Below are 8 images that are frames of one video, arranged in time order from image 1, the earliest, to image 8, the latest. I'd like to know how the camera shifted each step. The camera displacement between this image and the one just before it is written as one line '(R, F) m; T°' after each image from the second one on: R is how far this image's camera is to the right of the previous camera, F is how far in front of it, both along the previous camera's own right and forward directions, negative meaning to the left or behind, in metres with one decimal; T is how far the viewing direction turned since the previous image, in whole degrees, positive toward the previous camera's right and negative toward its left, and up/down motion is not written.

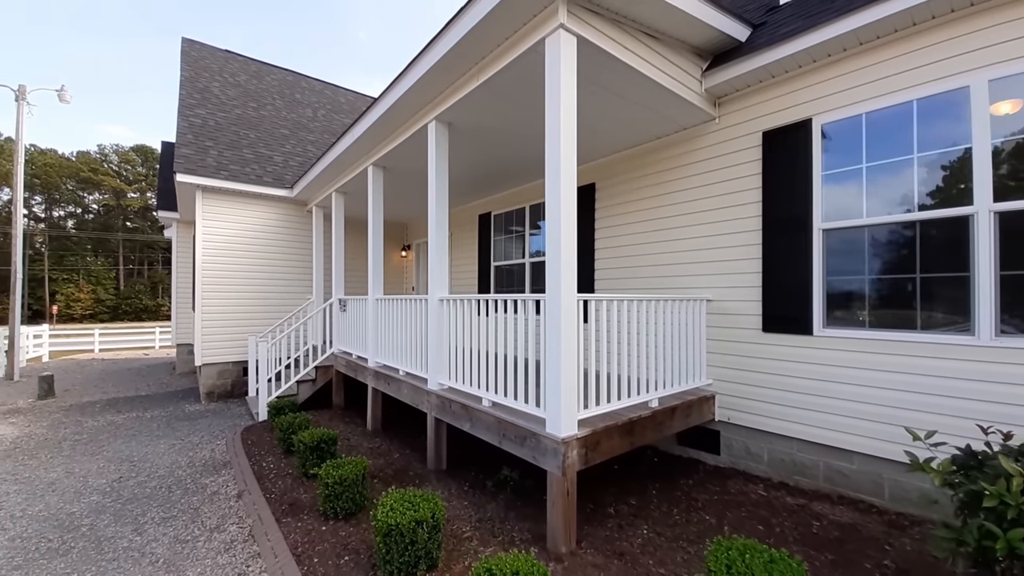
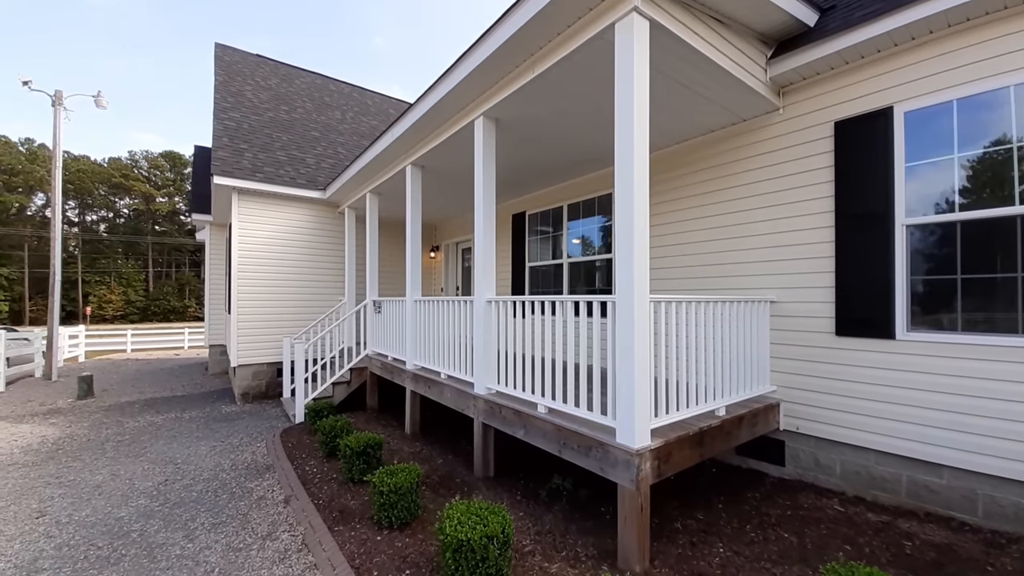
(-0.3, +0.1) m; -2°
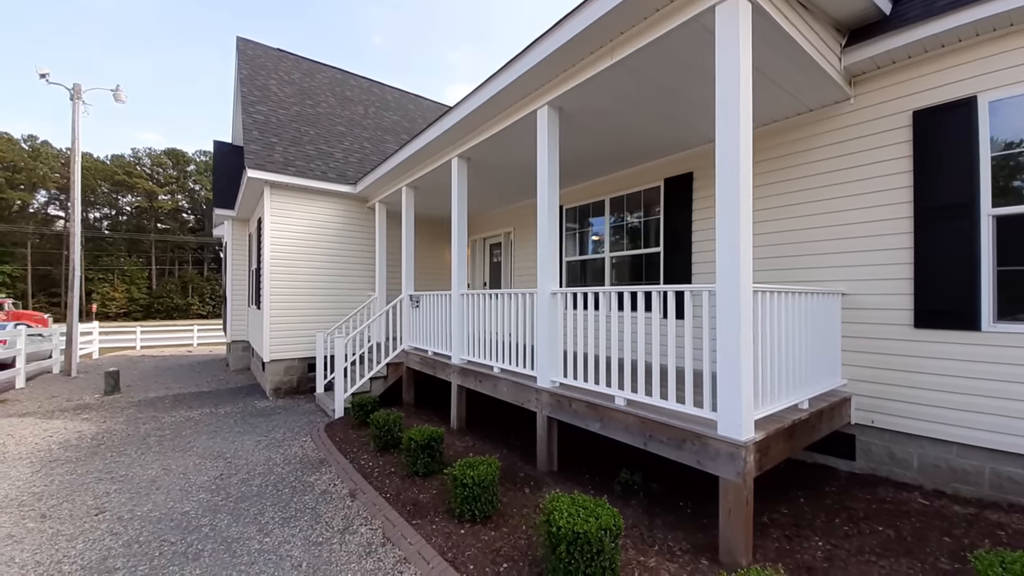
(-0.6, +0.1) m; 0°
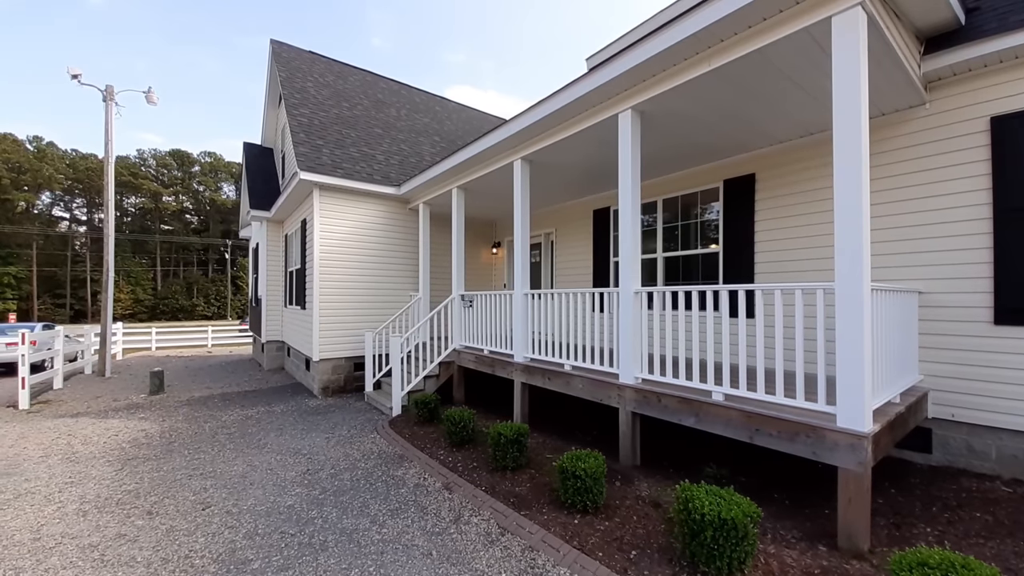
(-0.8, -0.1) m; 0°
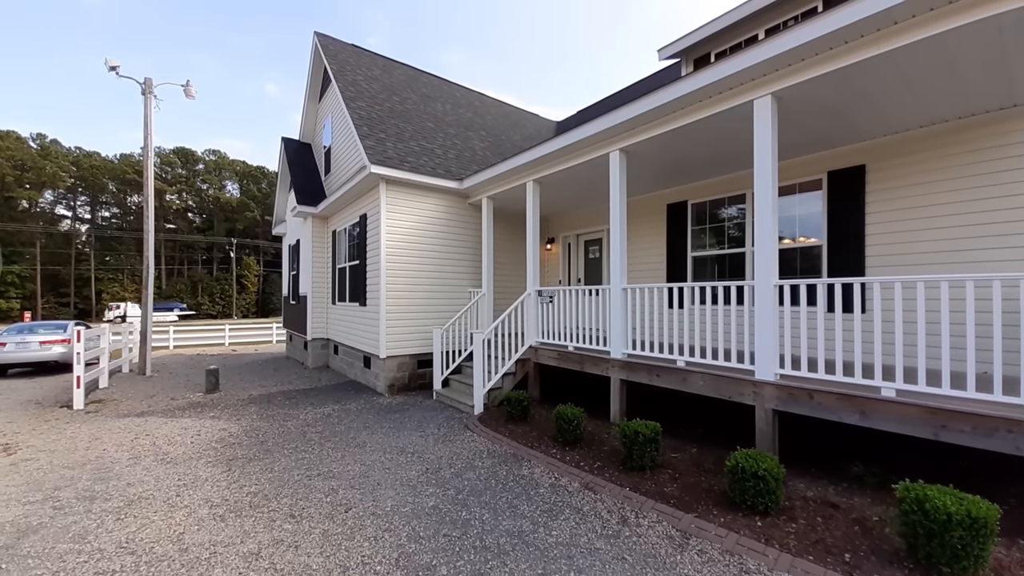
(-1.3, +0.1) m; 0°
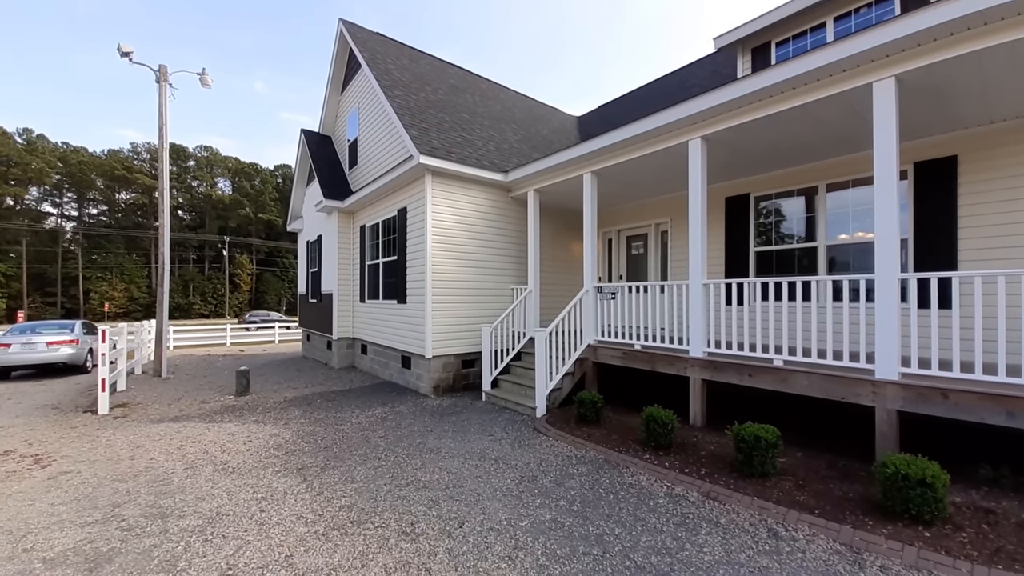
(-1.0, +0.3) m; +1°
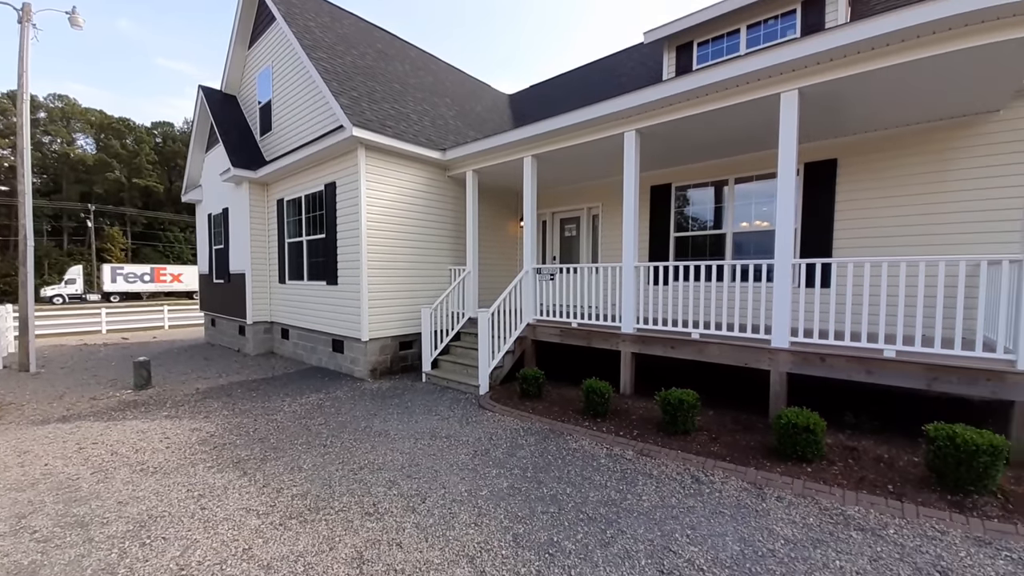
(-0.3, -0.1) m; +11°
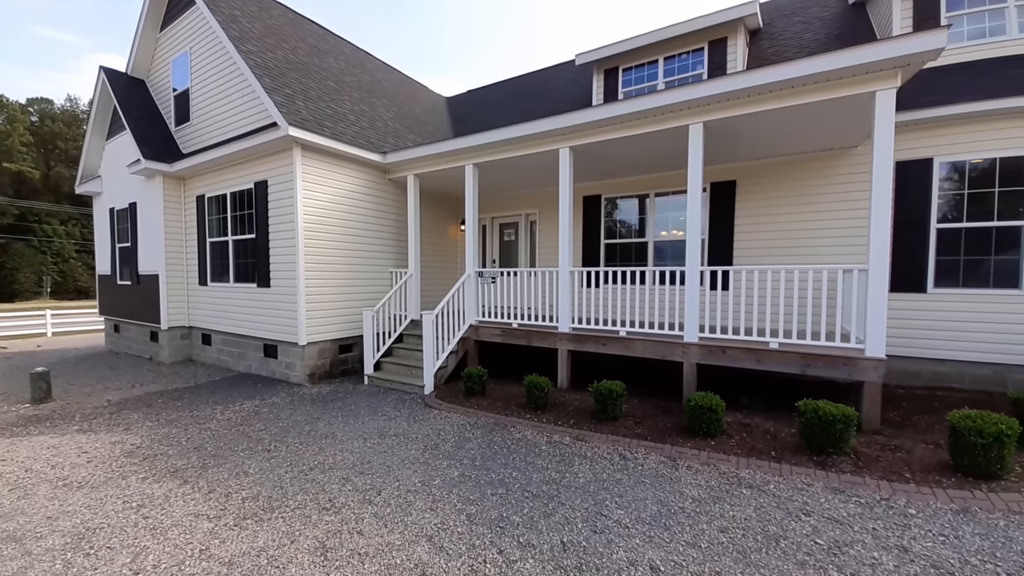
(-0.1, -0.3) m; +9°
